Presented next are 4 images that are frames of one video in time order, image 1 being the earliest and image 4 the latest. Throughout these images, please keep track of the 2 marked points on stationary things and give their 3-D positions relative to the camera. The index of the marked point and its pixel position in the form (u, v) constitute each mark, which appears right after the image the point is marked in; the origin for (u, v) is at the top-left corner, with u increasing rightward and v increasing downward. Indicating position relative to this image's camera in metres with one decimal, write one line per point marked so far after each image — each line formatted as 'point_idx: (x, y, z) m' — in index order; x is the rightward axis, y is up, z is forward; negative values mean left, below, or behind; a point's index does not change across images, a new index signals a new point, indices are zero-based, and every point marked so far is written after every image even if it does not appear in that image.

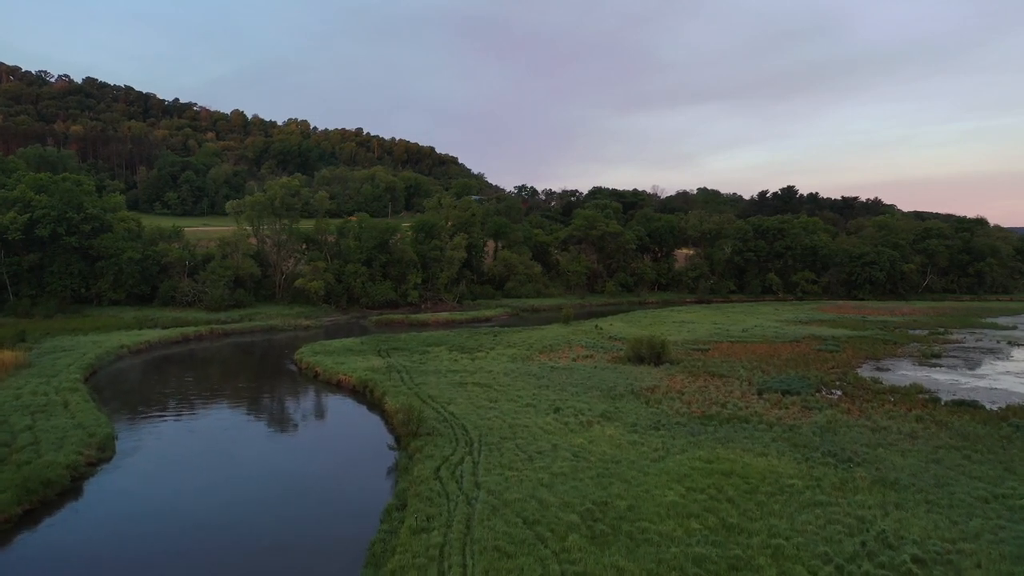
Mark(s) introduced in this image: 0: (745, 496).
0: (+5.8, -5.2, +15.2) m
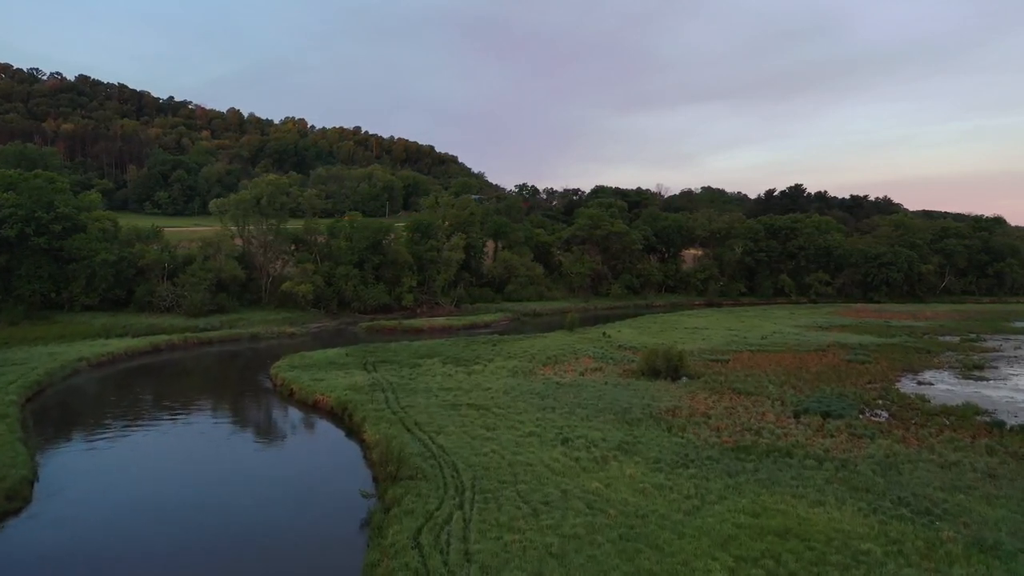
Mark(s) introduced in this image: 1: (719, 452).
0: (+5.8, -5.4, +11.9) m
1: (+6.3, -5.0, +18.6) m
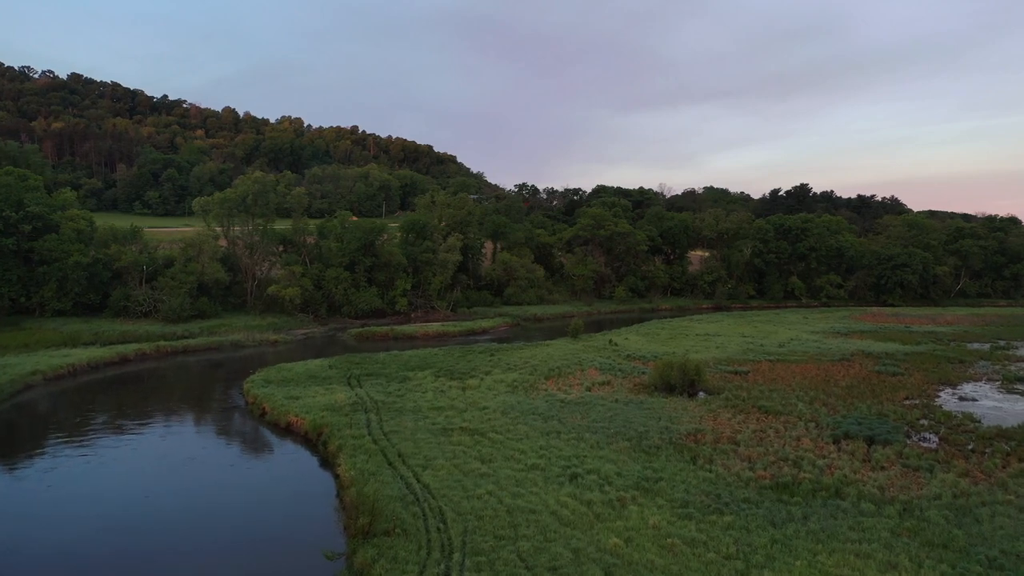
0: (+5.8, -5.7, +9.0) m
1: (+6.3, -5.2, +15.7) m
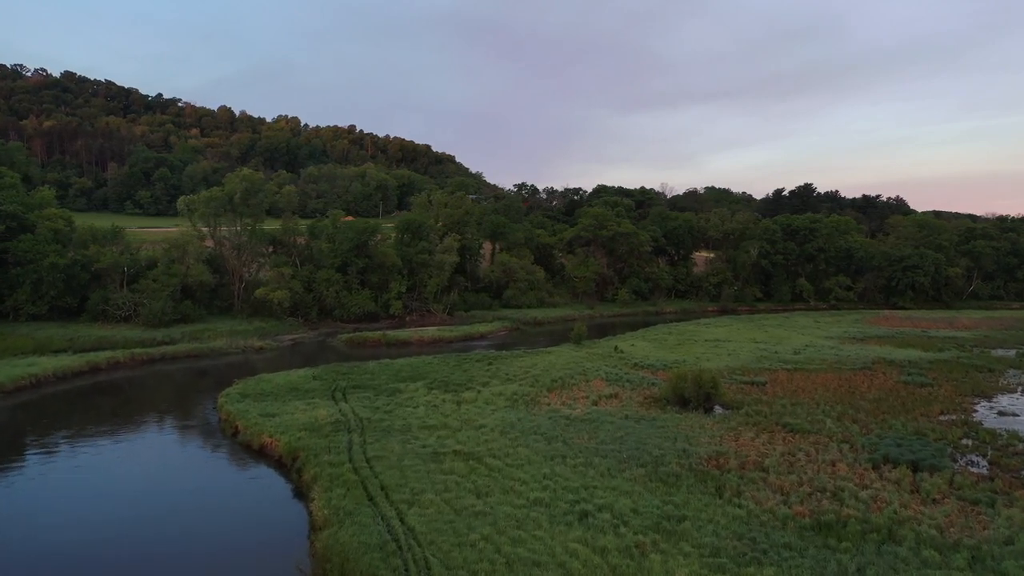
0: (+5.8, -5.9, +6.8) m
1: (+6.3, -5.4, +13.5) m
